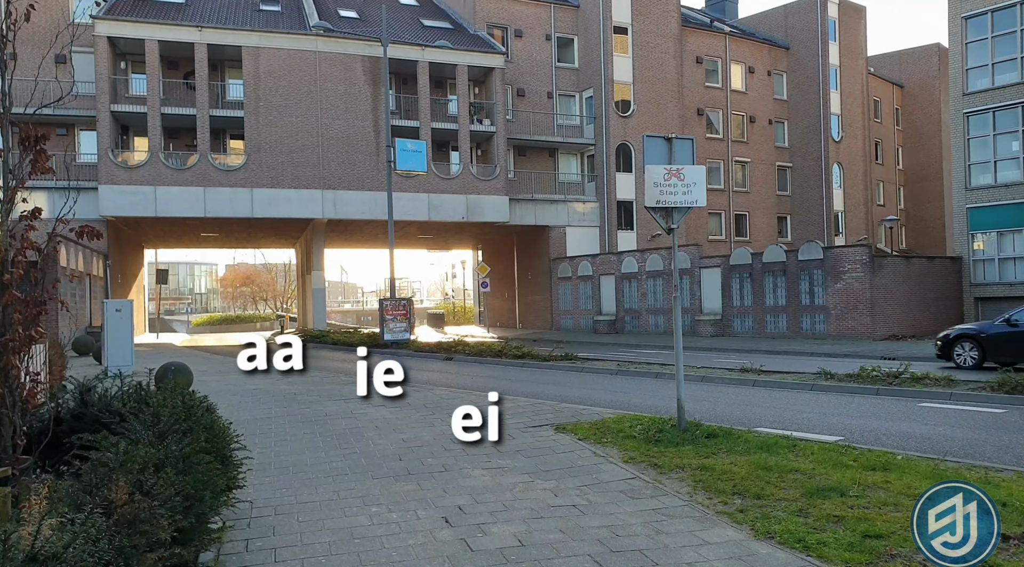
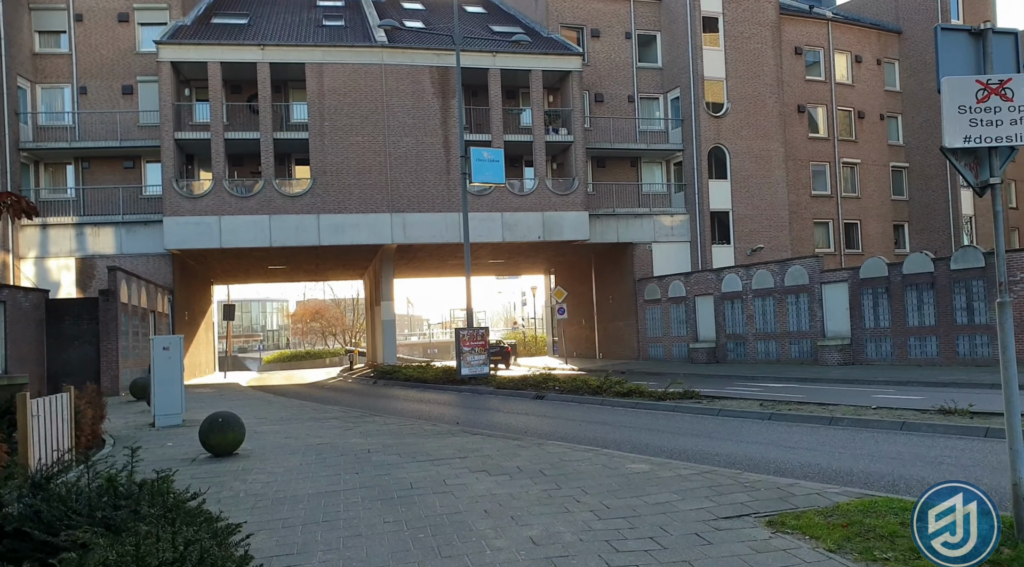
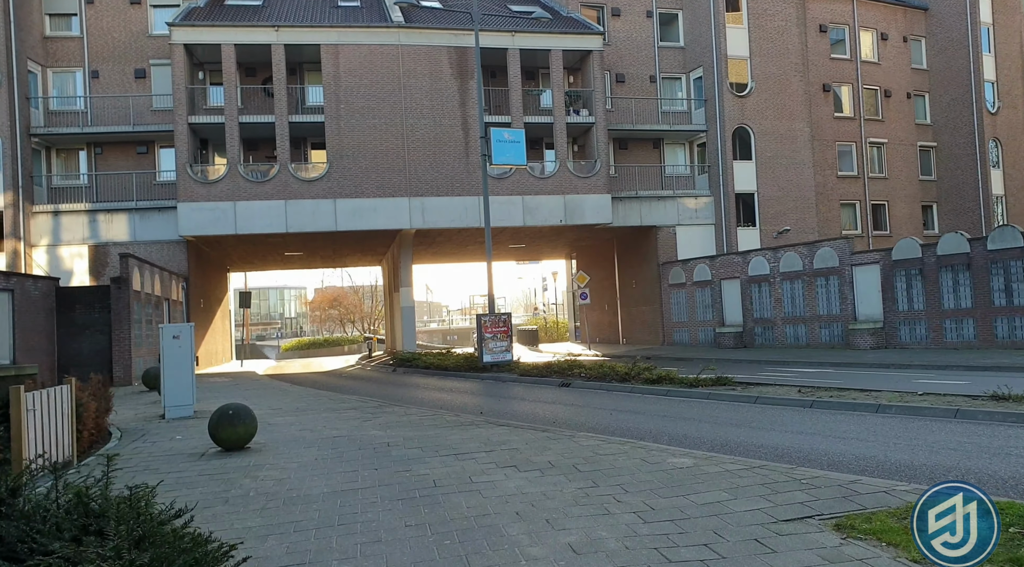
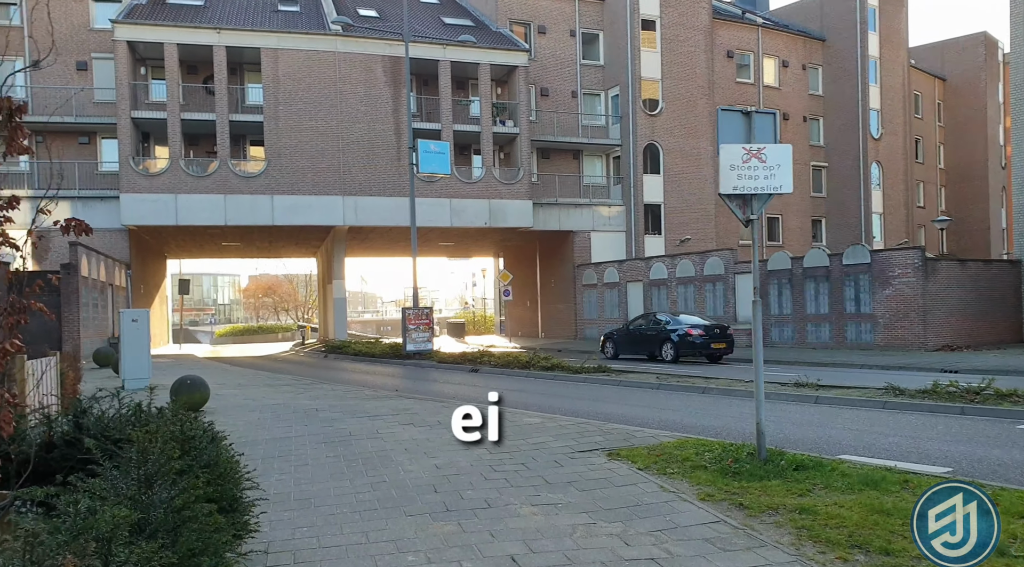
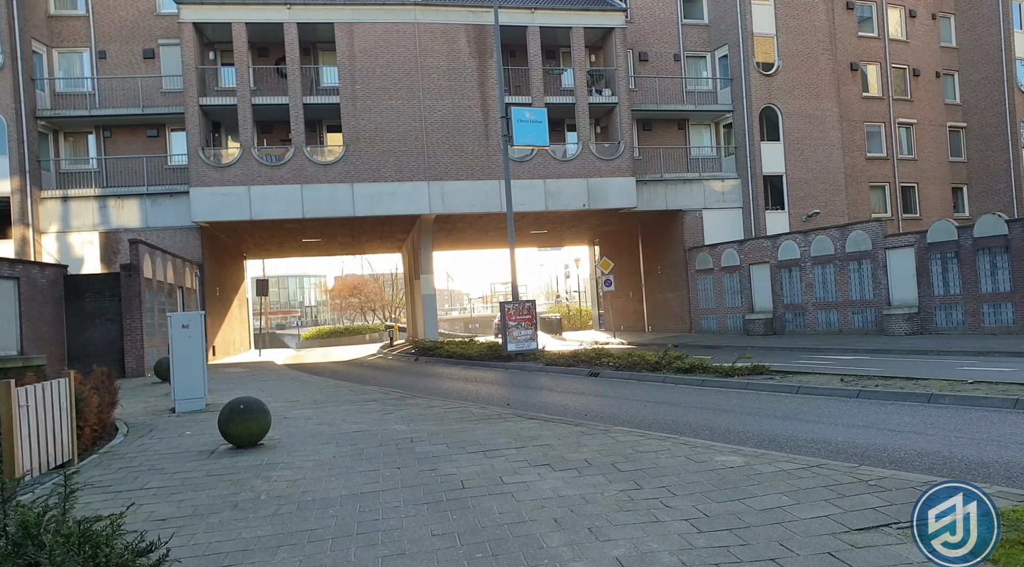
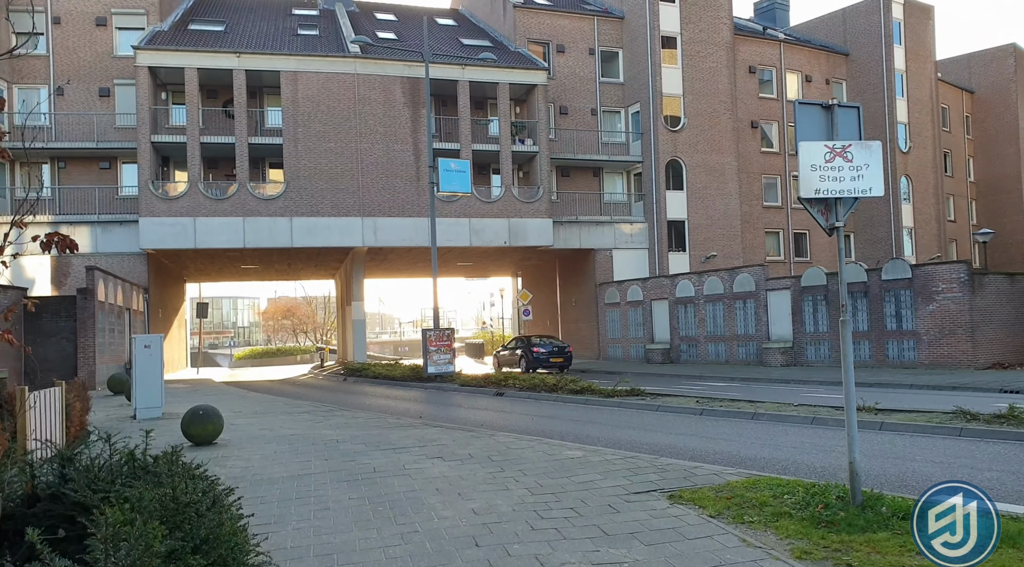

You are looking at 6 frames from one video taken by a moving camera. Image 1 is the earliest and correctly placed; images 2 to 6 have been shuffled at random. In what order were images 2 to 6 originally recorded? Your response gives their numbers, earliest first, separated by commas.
4, 6, 2, 3, 5
